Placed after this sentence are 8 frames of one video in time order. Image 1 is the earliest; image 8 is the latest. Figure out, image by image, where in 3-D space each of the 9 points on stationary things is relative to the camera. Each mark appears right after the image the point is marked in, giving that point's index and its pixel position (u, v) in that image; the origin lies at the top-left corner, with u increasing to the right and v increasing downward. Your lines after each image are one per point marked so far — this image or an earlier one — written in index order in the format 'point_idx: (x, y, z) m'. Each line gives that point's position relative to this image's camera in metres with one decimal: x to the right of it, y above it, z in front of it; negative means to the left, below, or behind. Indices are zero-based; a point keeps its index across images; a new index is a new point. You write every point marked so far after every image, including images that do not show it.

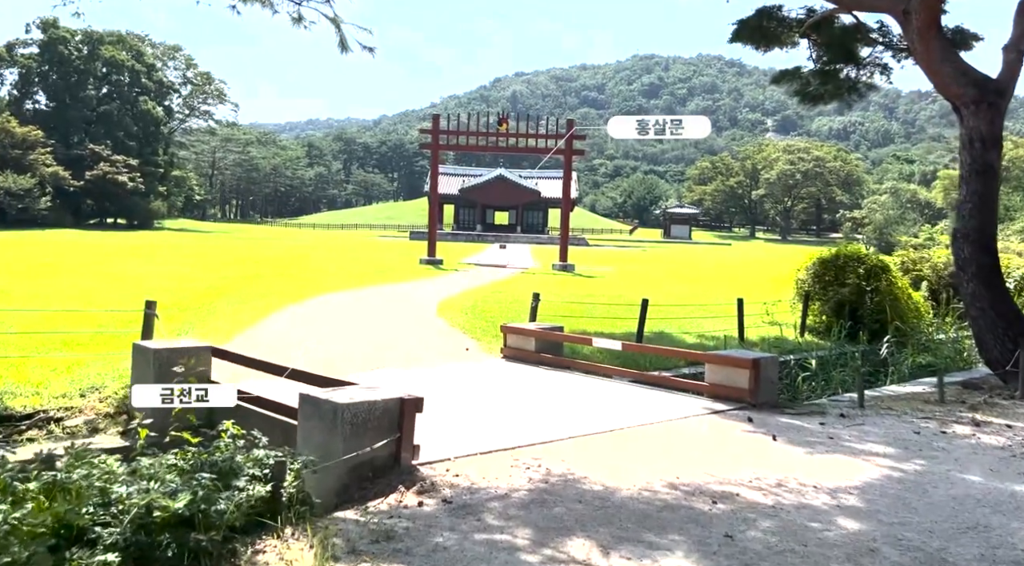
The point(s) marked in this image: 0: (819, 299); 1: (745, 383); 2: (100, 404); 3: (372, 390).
0: (+4.5, -0.2, +13.2) m
1: (+1.9, -0.8, +7.4) m
2: (-3.4, -1.0, +7.2) m
3: (-0.8, -0.6, +5.3) m
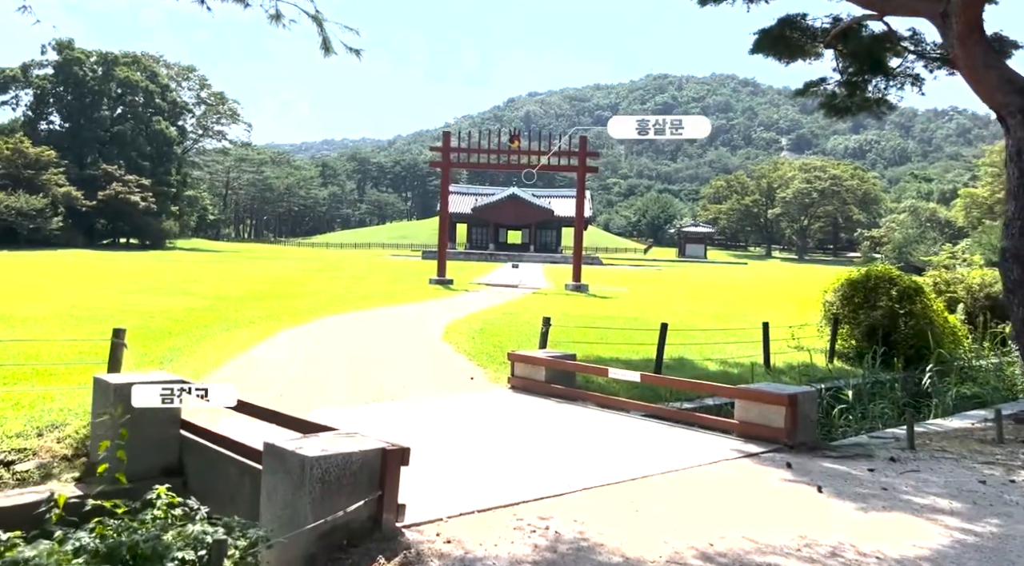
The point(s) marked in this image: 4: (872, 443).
0: (+4.6, -0.6, +12.3) m
1: (+2.0, -1.0, +6.6) m
2: (-3.3, -1.2, +6.5) m
3: (-0.8, -0.8, +4.5) m
4: (+2.8, -1.2, +6.8) m
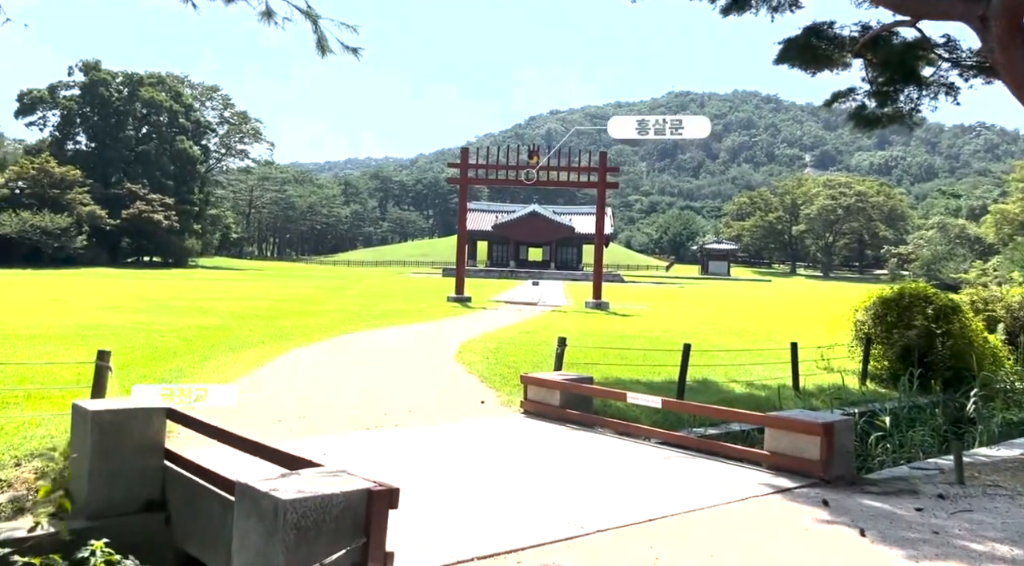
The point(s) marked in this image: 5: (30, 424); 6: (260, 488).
0: (+4.8, -0.8, +11.7) m
1: (+2.0, -1.2, +6.0) m
2: (-3.3, -1.3, +6.1) m
3: (-0.8, -0.9, +4.0) m
4: (+2.8, -1.4, +6.3) m
5: (-4.0, -1.2, +7.5) m
6: (-1.1, -0.9, +3.8) m
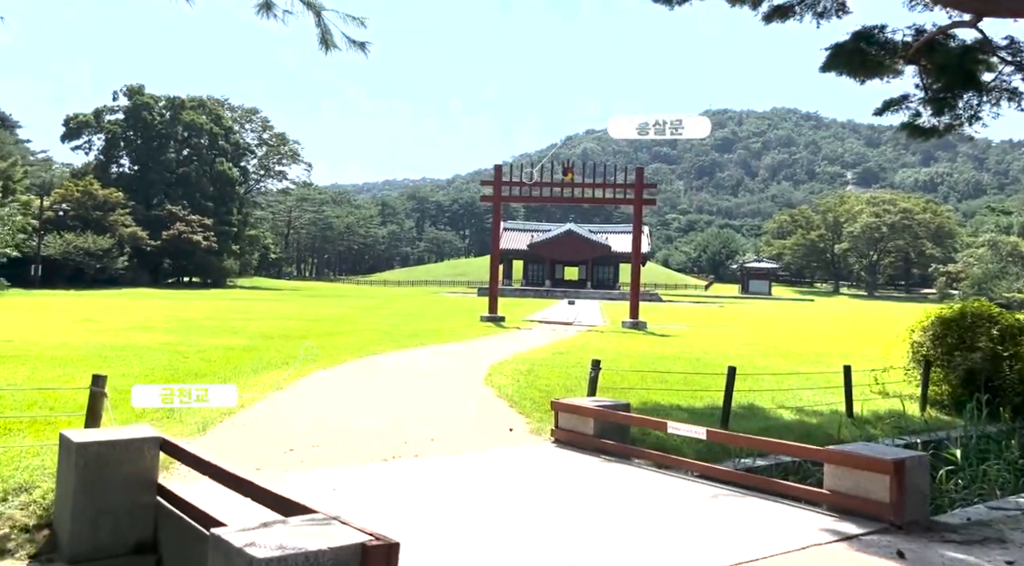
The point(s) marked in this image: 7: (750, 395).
0: (+5.2, -1.0, +10.9) m
1: (+2.2, -1.3, +5.3) m
2: (-3.1, -1.4, +5.6) m
3: (-0.7, -0.9, +3.4) m
4: (+3.0, -1.5, +5.5) m
5: (-3.8, -1.3, +7.0) m
6: (-1.0, -0.9, +3.2) m
7: (+3.2, -1.5, +11.8) m
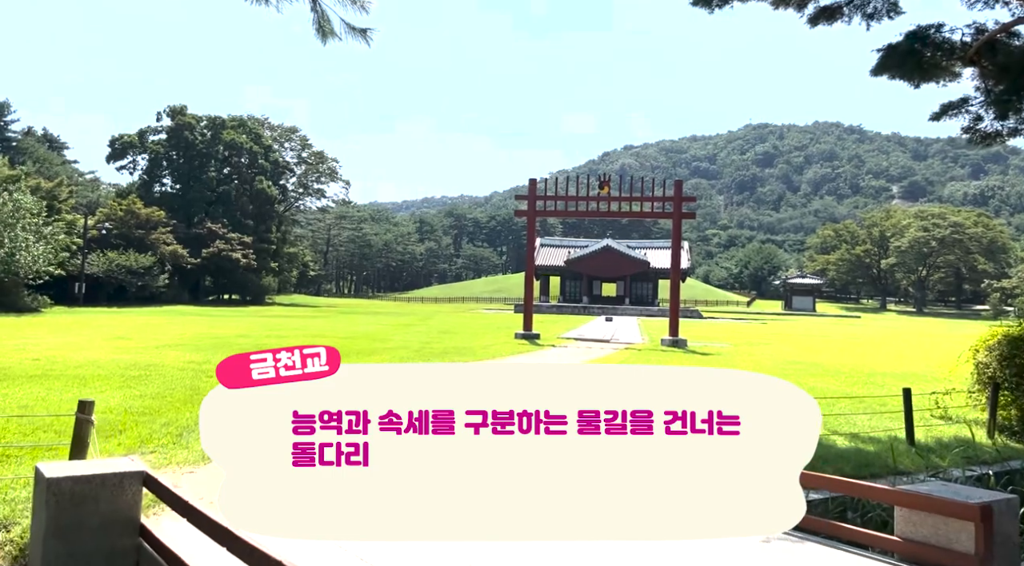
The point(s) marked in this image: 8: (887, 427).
0: (+5.6, -1.2, +10.0) m
1: (+2.3, -1.3, +4.6) m
2: (-2.9, -1.5, +5.1) m
3: (-0.7, -1.0, +2.8) m
4: (+3.1, -1.5, +4.7) m
5: (-3.6, -1.5, +6.5) m
6: (-1.0, -1.0, +2.6) m
7: (+3.6, -1.7, +11.0) m
8: (+4.4, -1.7, +10.6) m
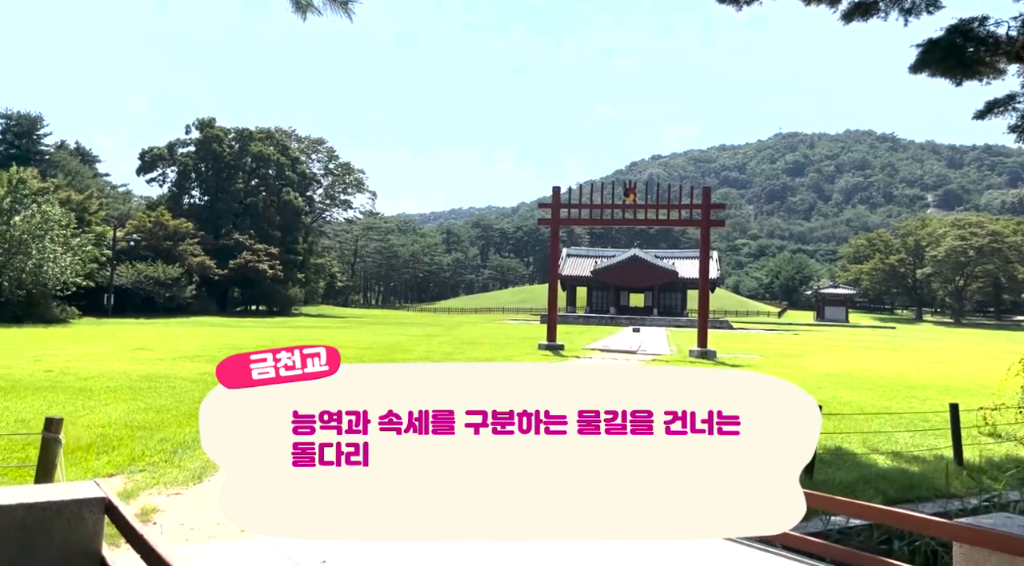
0: (+5.8, -1.3, +9.3) m
1: (+2.3, -1.4, +3.9) m
2: (-2.9, -1.6, +4.6) m
3: (-0.7, -1.0, +2.3) m
4: (+3.1, -1.6, +4.1) m
5: (-3.5, -1.5, +6.1) m
6: (-1.0, -1.0, +2.1) m
7: (+3.8, -1.8, +10.3) m
8: (+4.6, -1.8, +9.9) m
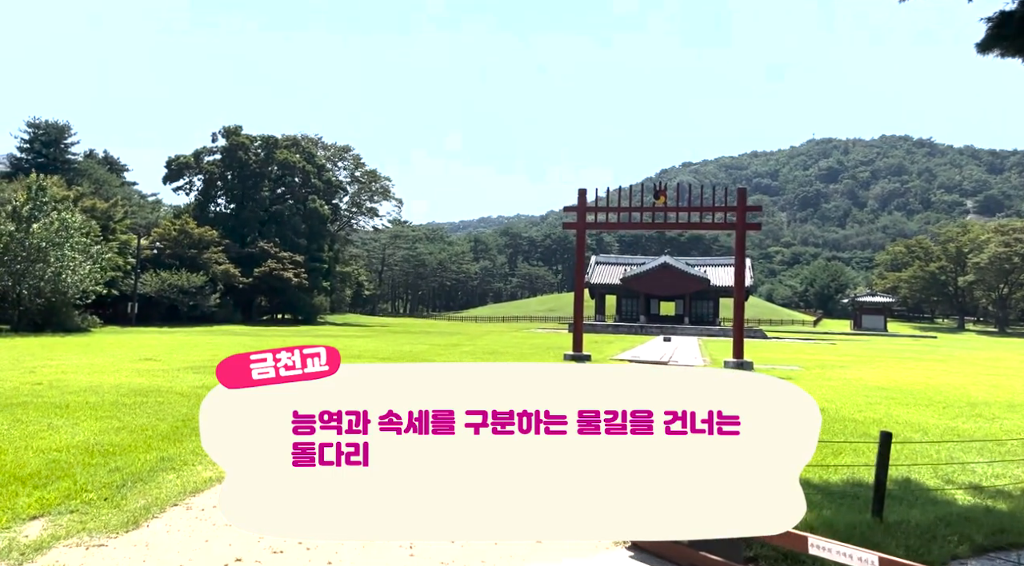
0: (+5.9, -1.3, +7.8) m
1: (+2.3, -1.3, +2.6) m
2: (-3.0, -1.6, +3.4) m
3: (-0.9, -0.9, +1.0) m
4: (+3.1, -1.5, +2.7) m
5: (-3.5, -1.5, +4.9) m
6: (-1.1, -0.9, +0.8) m
7: (+3.9, -1.8, +8.9) m
8: (+4.8, -1.8, +8.5) m
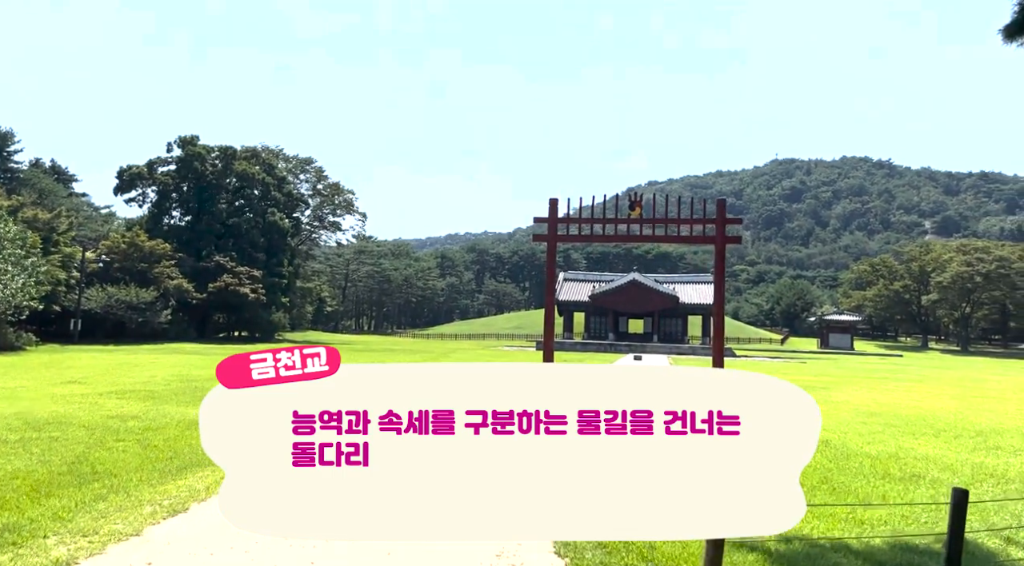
0: (+5.6, -1.4, +6.2) m
1: (+2.2, -1.3, +0.9) m
2: (-3.0, -1.5, +1.5) m
3: (-0.8, -0.9, -0.8) m
4: (+3.0, -1.5, +1.0) m
5: (-3.7, -1.5, +3.0) m
6: (-1.1, -0.9, -1.0) m
7: (+3.6, -1.9, +7.3) m
8: (+4.5, -1.9, +6.9) m
